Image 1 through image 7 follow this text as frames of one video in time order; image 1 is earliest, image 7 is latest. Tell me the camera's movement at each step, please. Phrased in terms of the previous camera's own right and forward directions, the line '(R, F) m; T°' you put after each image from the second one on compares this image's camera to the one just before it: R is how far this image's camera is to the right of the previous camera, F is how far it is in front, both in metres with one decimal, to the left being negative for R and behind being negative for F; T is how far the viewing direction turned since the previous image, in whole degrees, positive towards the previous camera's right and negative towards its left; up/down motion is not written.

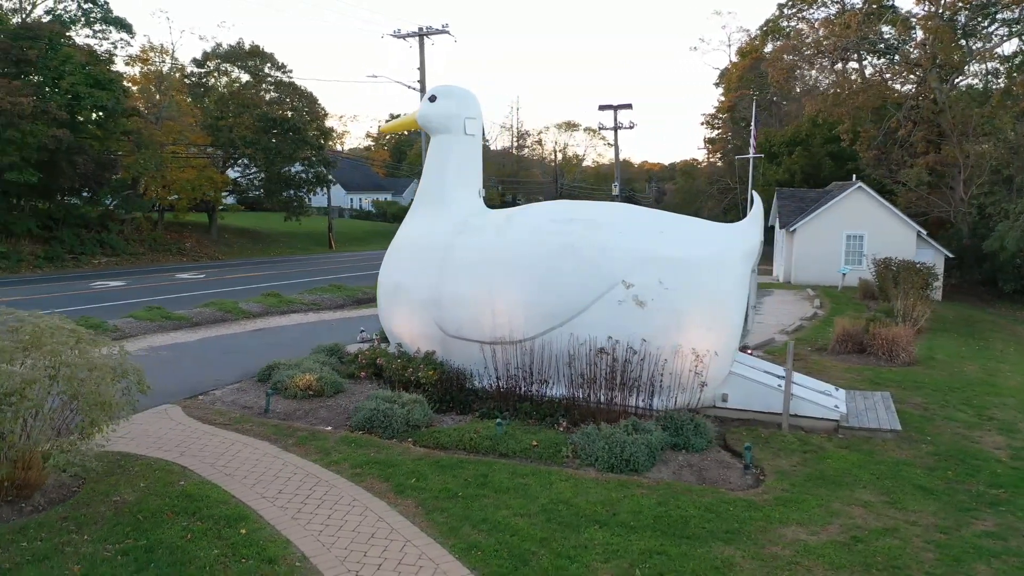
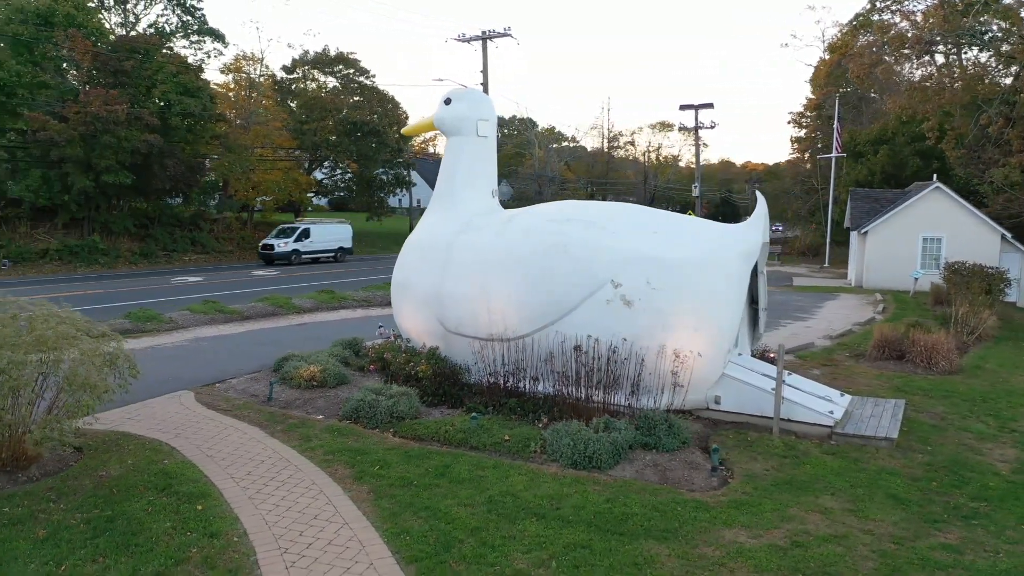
(+1.0, -0.1) m; -7°
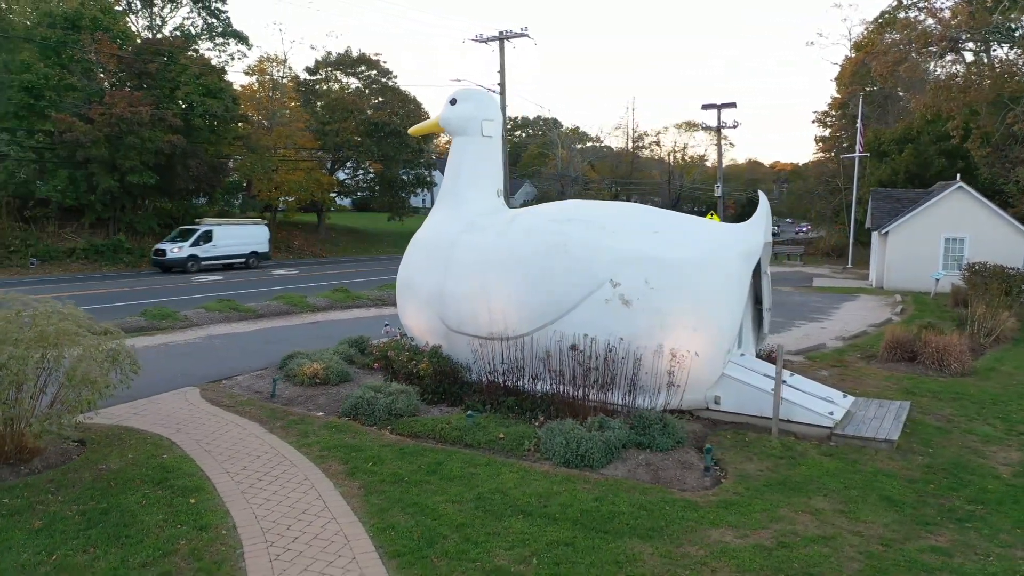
(+0.3, 0.0) m; -2°
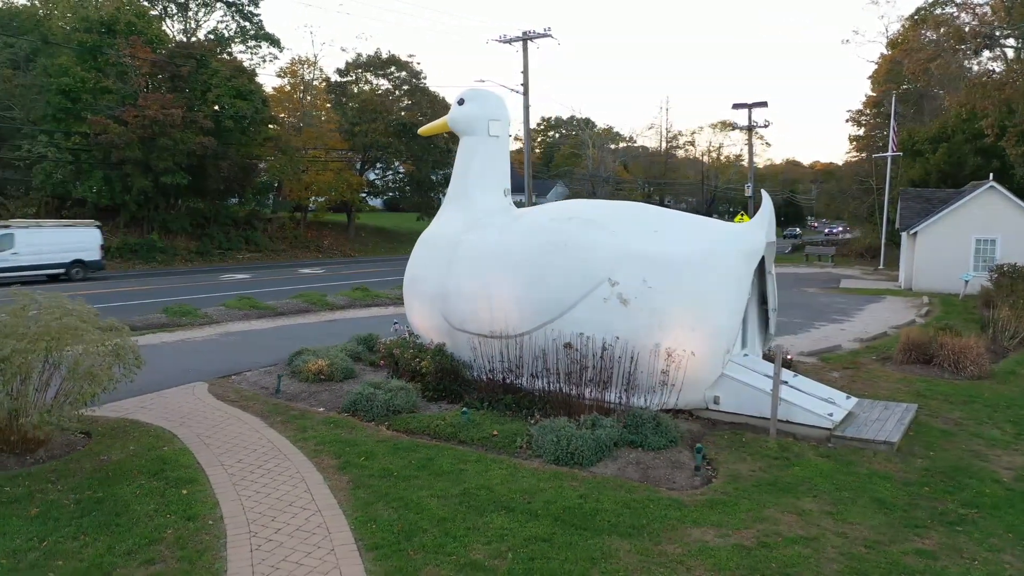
(+0.3, 0.0) m; -2°
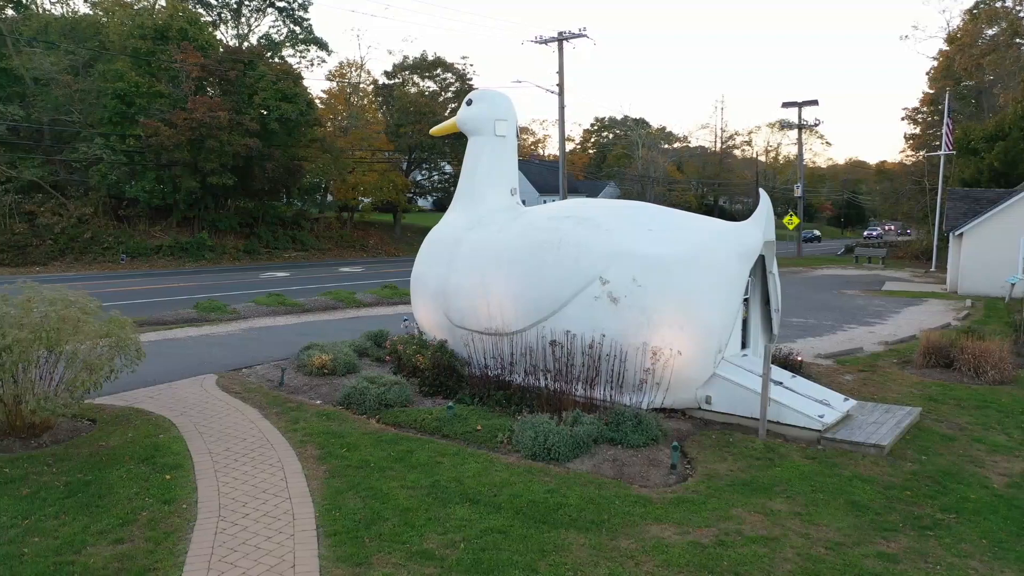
(+0.6, -0.1) m; -4°
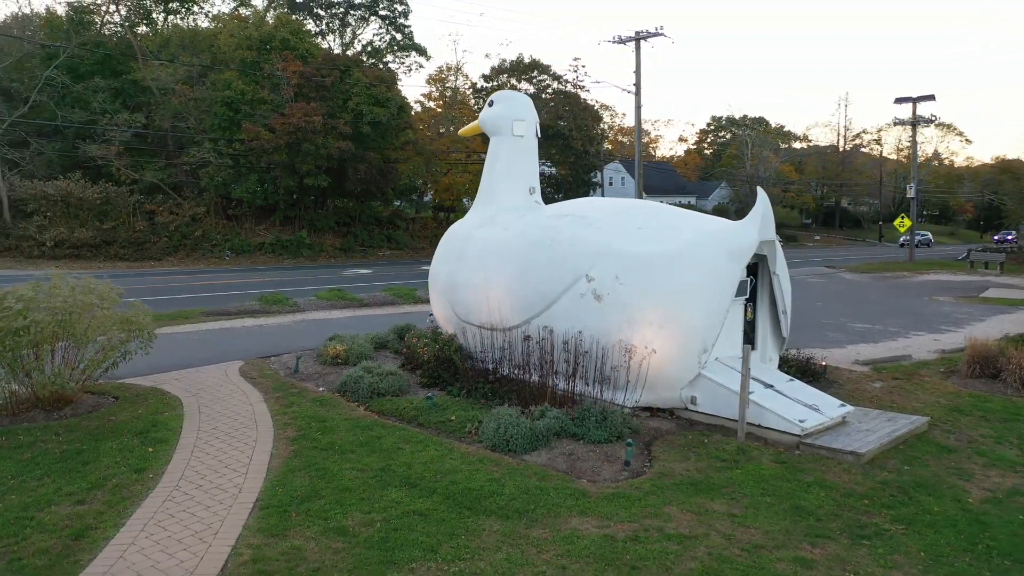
(+1.3, -0.1) m; -8°
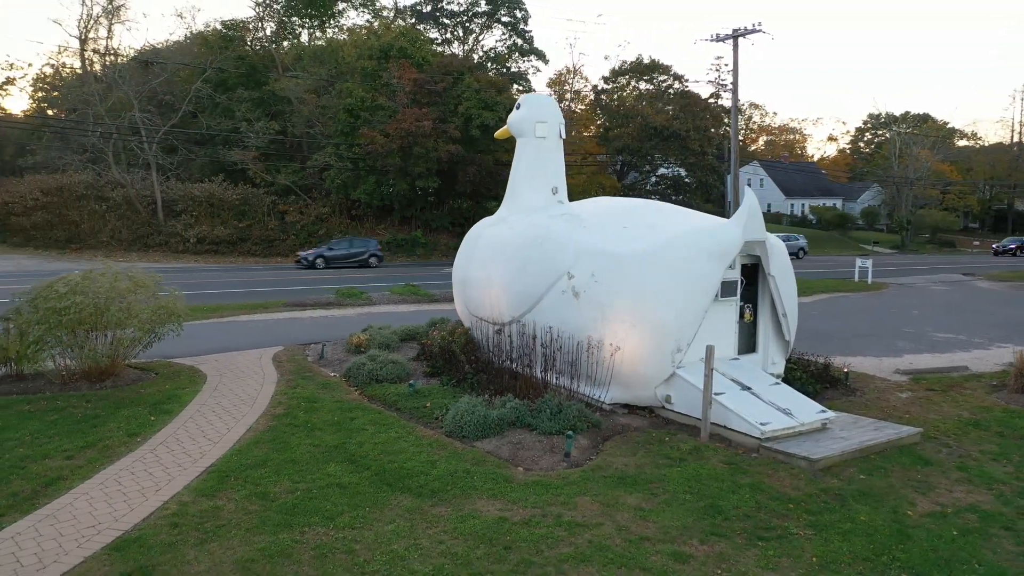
(+1.6, -0.2) m; -11°
